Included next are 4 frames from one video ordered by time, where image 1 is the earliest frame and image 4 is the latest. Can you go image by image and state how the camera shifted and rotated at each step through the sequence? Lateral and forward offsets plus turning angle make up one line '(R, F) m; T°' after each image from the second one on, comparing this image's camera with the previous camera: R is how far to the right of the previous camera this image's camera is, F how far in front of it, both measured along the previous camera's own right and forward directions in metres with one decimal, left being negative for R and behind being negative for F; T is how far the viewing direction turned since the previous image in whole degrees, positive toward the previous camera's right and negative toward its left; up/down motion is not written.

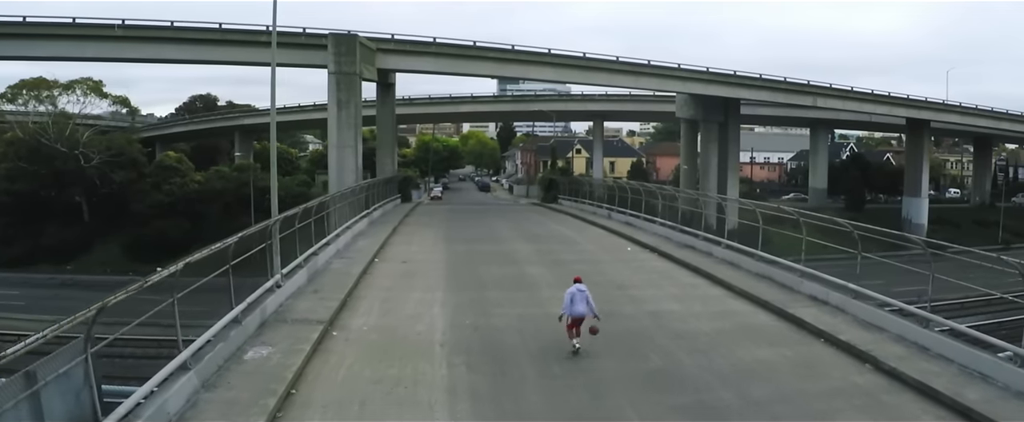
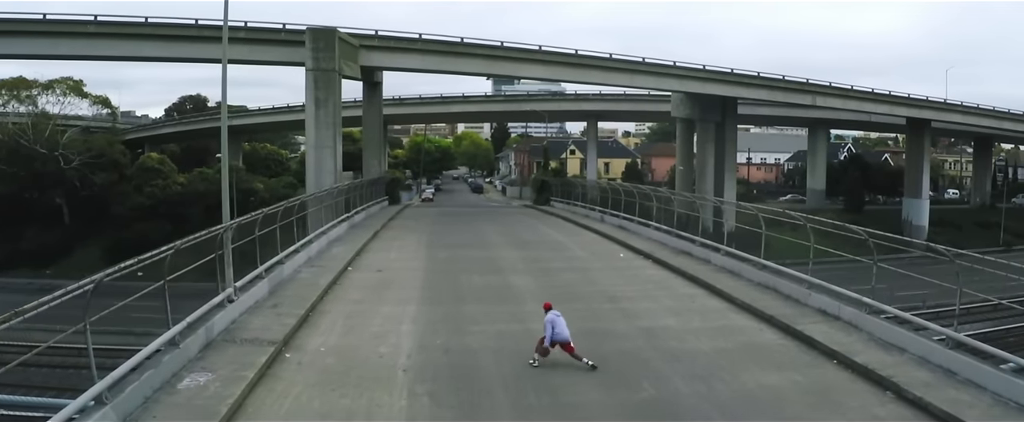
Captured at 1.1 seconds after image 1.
(+0.3, +1.3) m; 0°
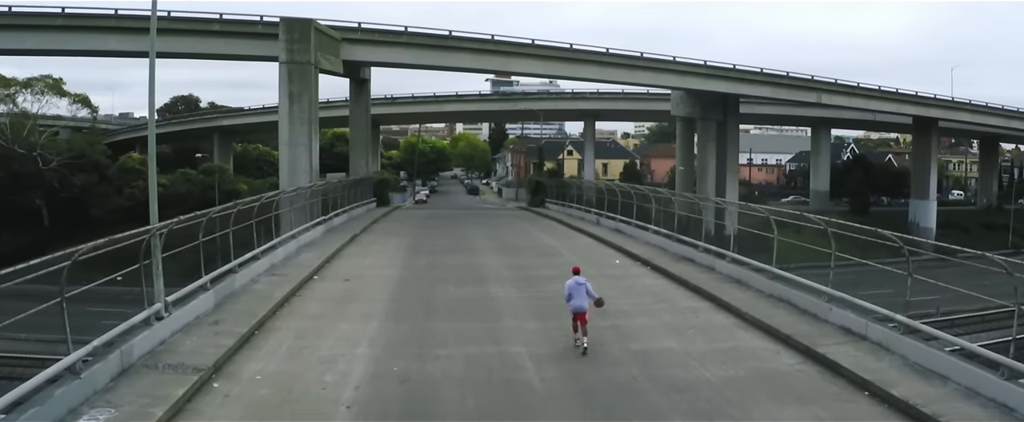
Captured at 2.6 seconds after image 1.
(+0.3, +1.7) m; 0°
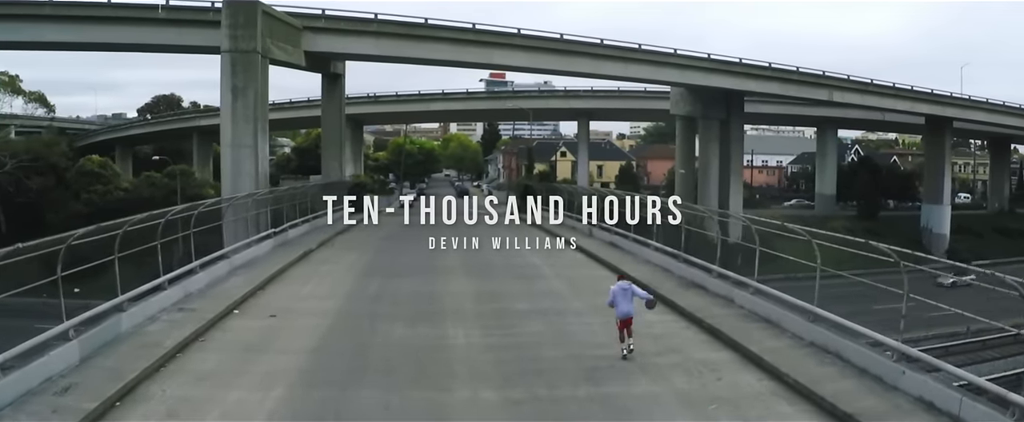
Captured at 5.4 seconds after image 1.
(+0.4, +3.2) m; 0°
